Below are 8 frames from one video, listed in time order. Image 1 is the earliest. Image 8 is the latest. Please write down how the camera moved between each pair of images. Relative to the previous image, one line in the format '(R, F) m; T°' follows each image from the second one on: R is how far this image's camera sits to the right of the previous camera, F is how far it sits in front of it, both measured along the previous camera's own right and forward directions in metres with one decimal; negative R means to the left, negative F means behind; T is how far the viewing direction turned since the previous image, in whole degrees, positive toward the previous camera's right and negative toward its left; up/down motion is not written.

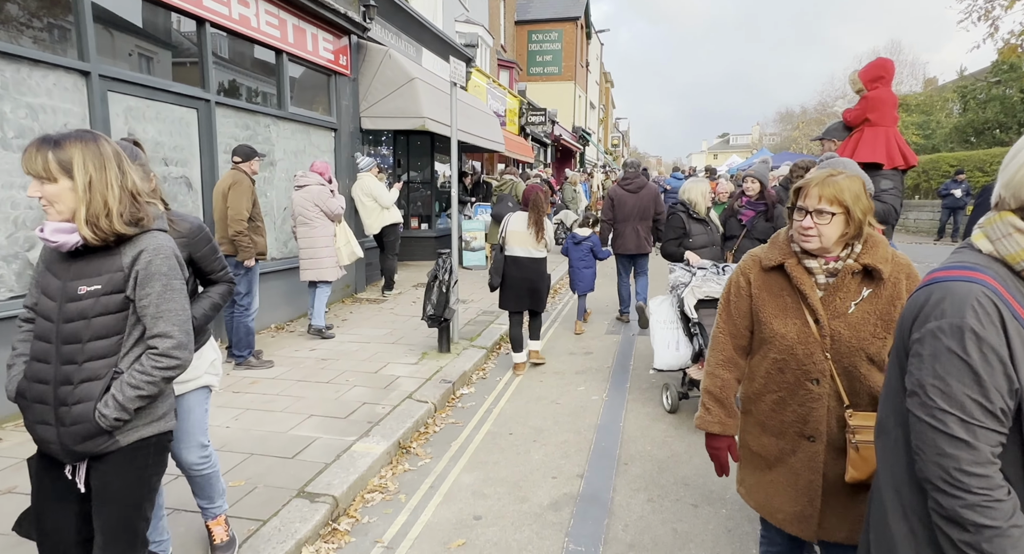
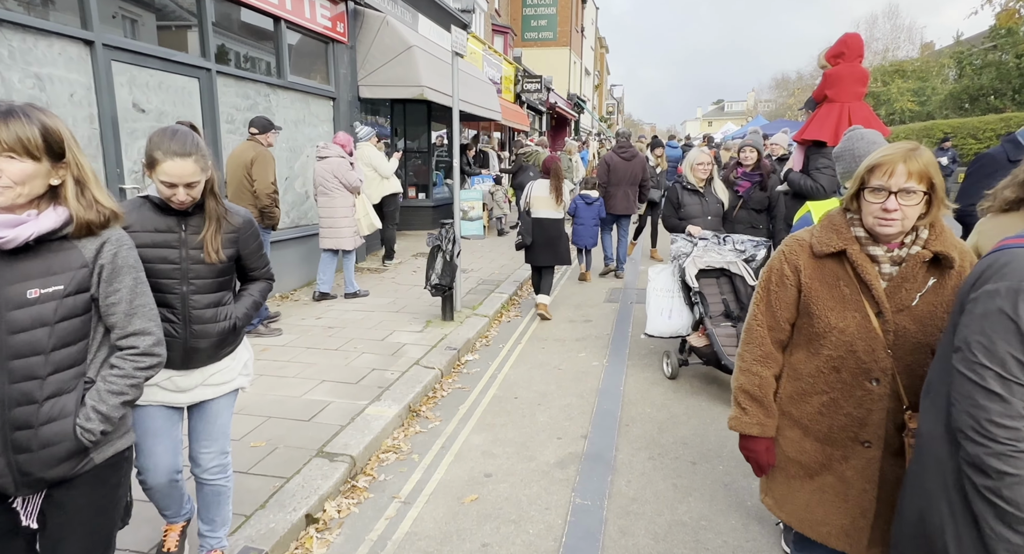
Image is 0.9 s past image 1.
(-0.1, -0.1) m; +1°
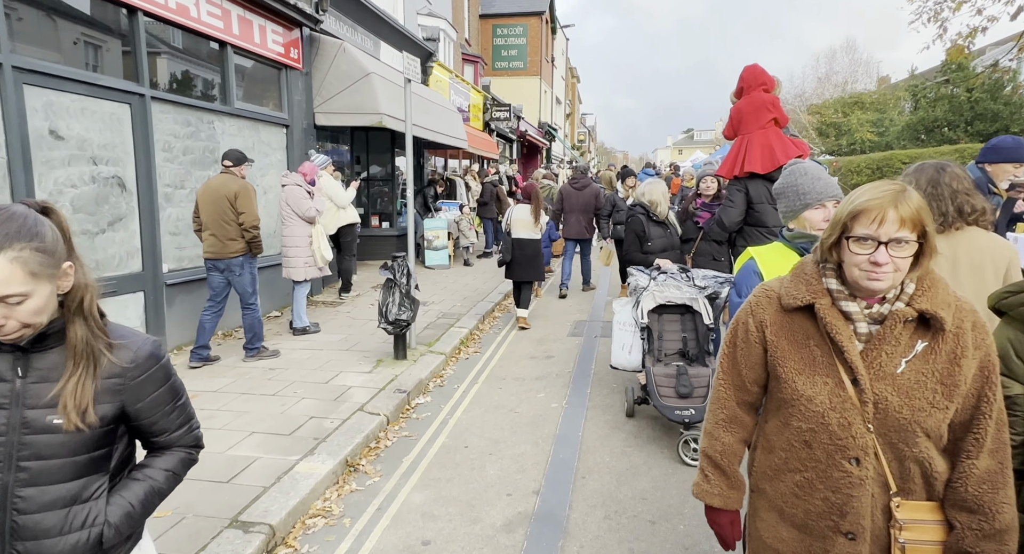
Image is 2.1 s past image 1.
(+0.2, +0.3) m; +2°
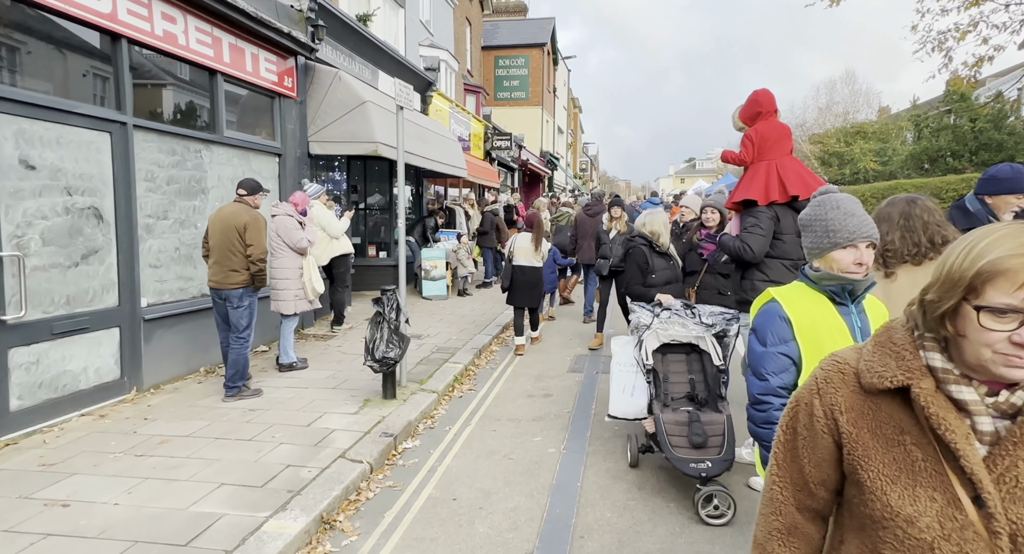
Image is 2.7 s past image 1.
(+0.1, +0.3) m; 0°
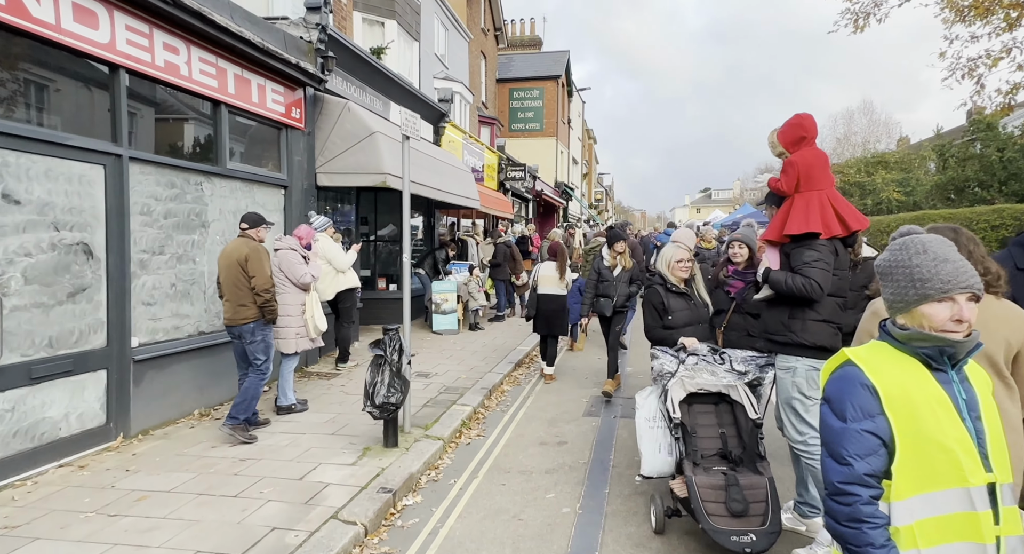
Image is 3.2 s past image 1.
(0.0, +0.3) m; -1°
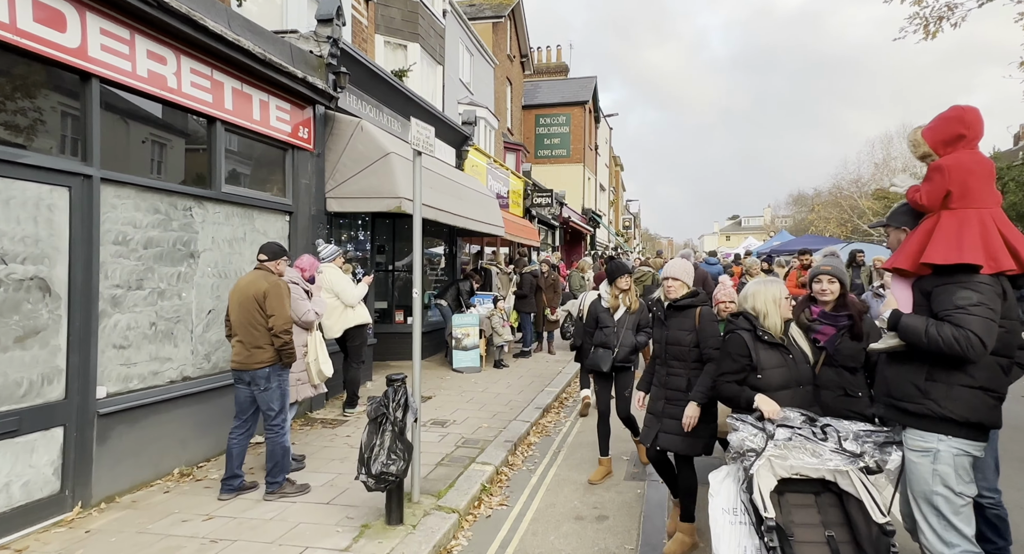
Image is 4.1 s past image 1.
(0.0, +0.8) m; -2°
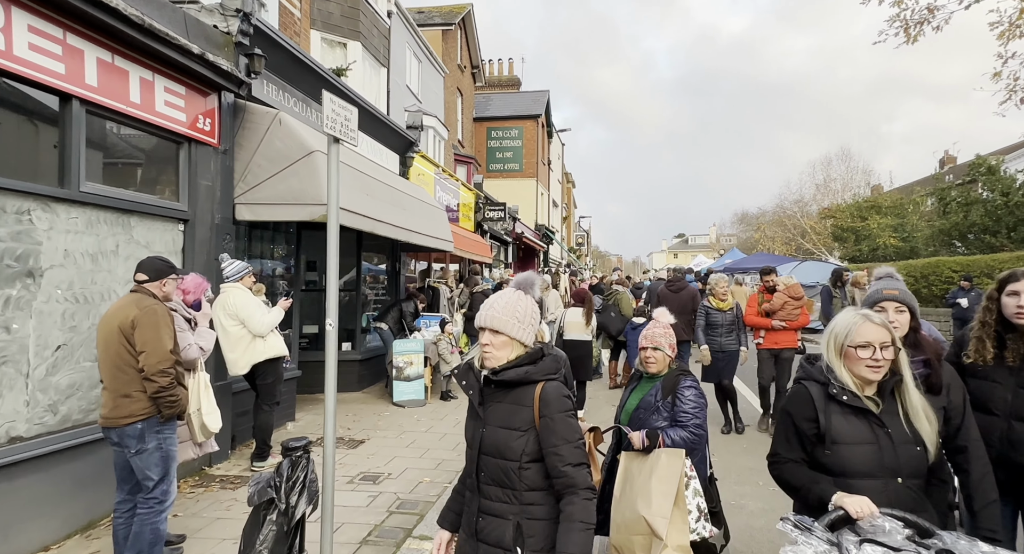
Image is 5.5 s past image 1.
(0.0, +1.2) m; +4°
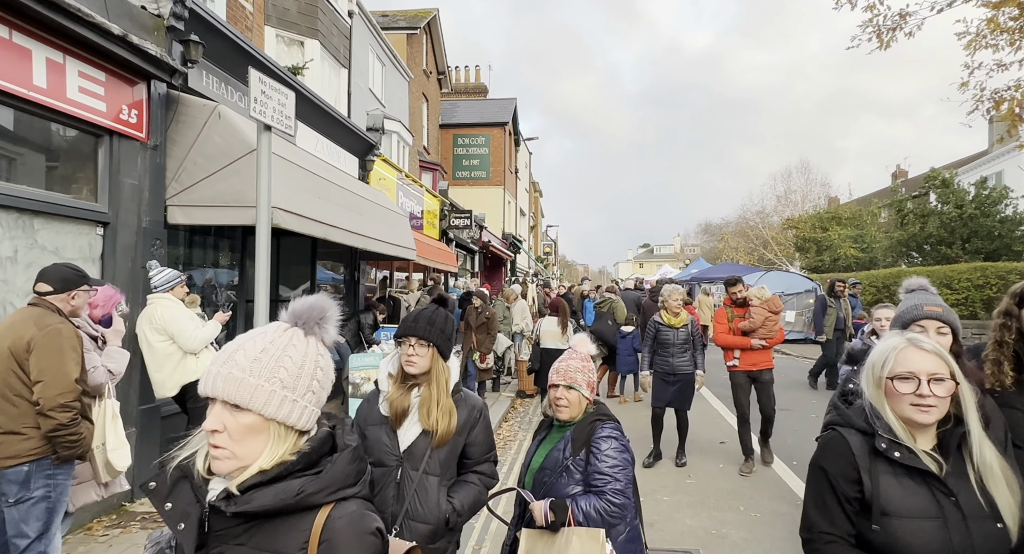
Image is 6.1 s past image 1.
(0.0, +0.5) m; +3°
